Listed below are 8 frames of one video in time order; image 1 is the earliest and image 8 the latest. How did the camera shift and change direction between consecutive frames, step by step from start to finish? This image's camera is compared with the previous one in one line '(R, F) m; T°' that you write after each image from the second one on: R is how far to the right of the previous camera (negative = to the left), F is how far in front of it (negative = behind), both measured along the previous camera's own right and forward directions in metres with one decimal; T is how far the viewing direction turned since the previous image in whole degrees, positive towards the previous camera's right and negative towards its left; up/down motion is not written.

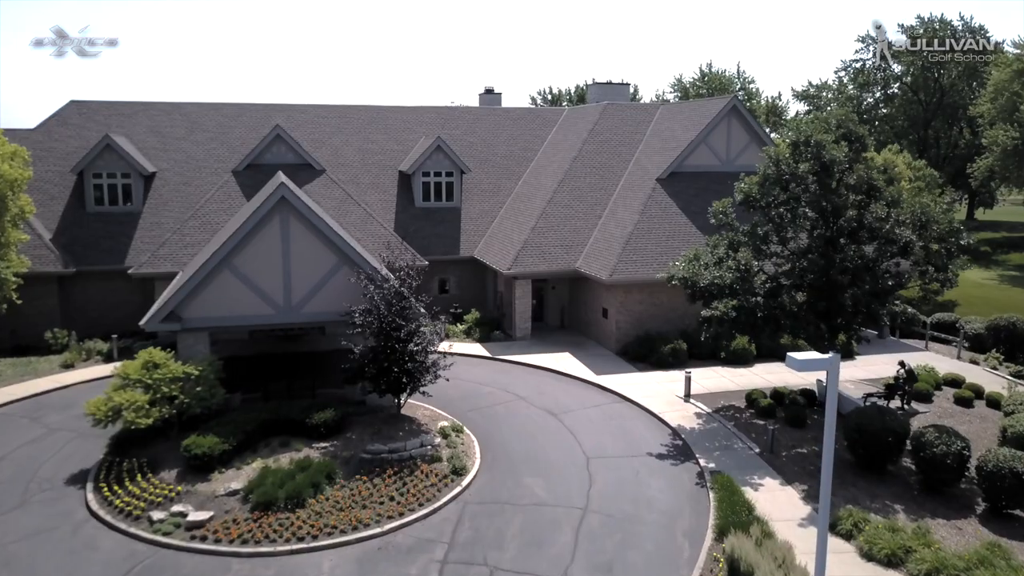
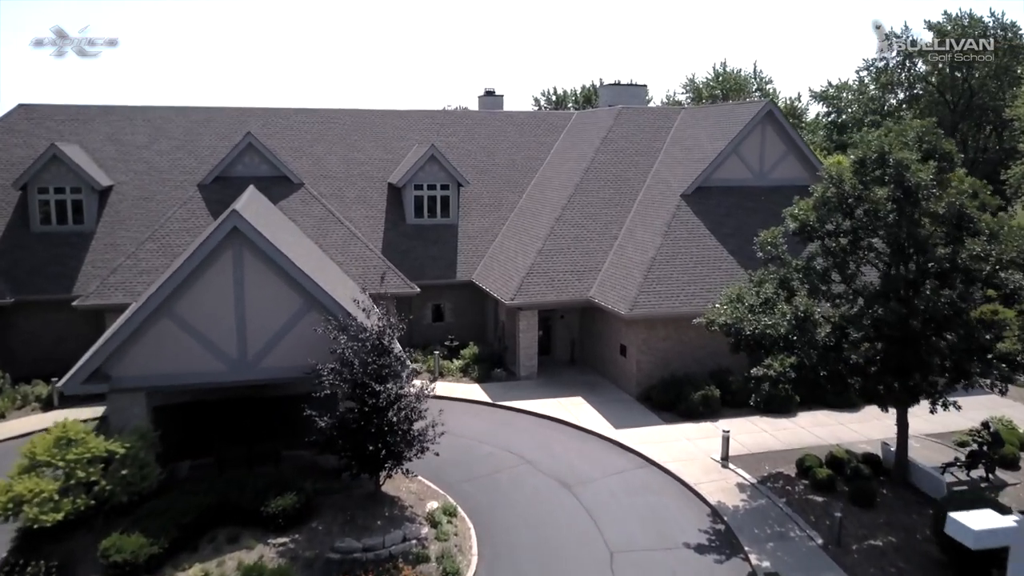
(-0.1, +3.9) m; 0°
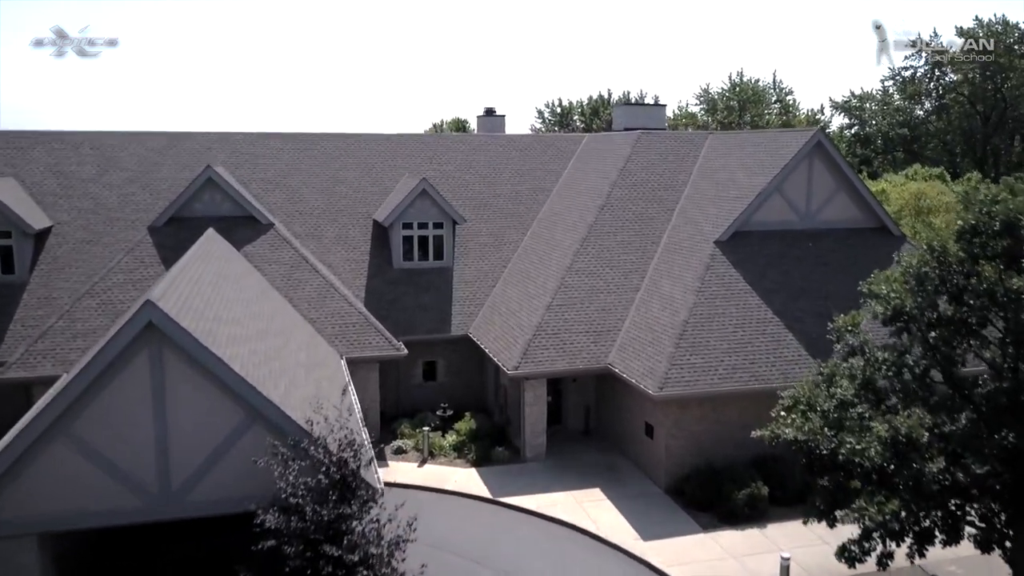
(-0.1, +4.1) m; 0°
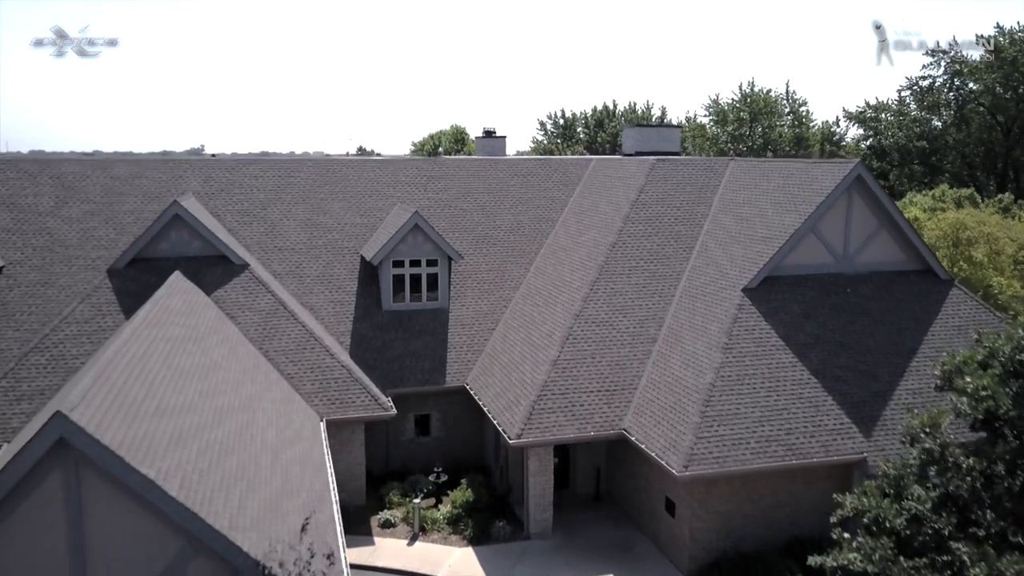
(-0.1, +2.6) m; 0°
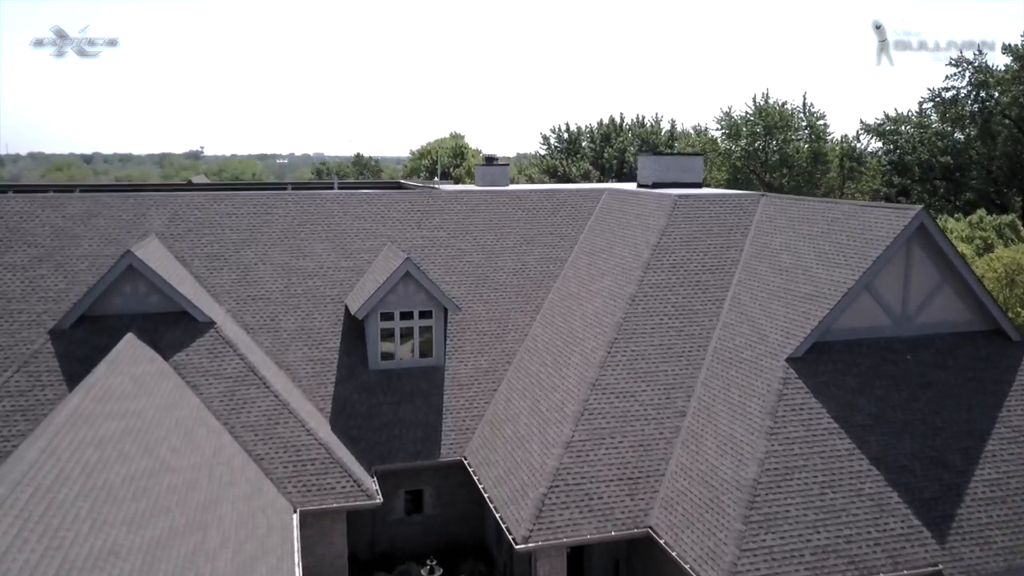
(-0.1, +2.9) m; 0°
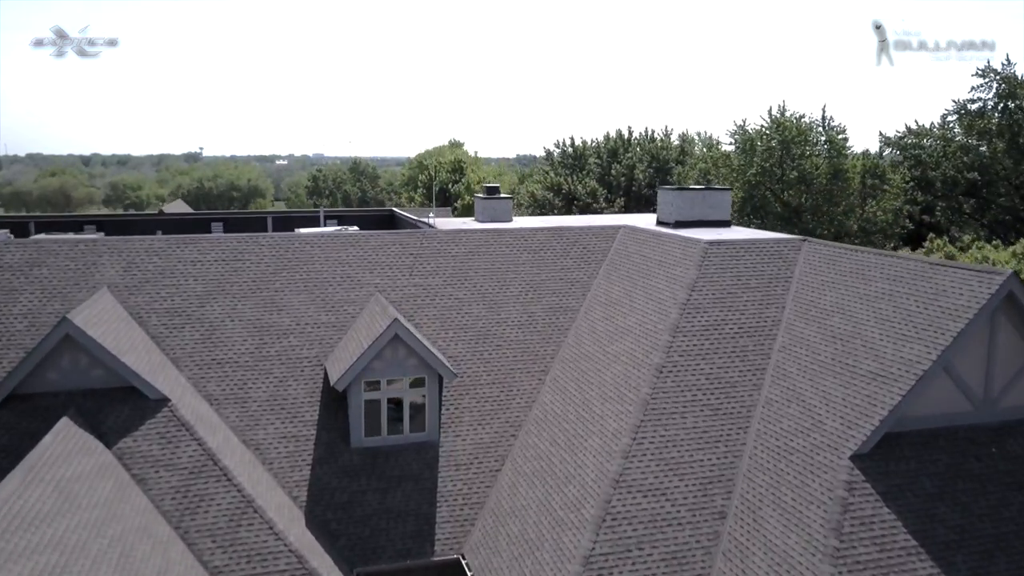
(-0.2, +3.0) m; 0°
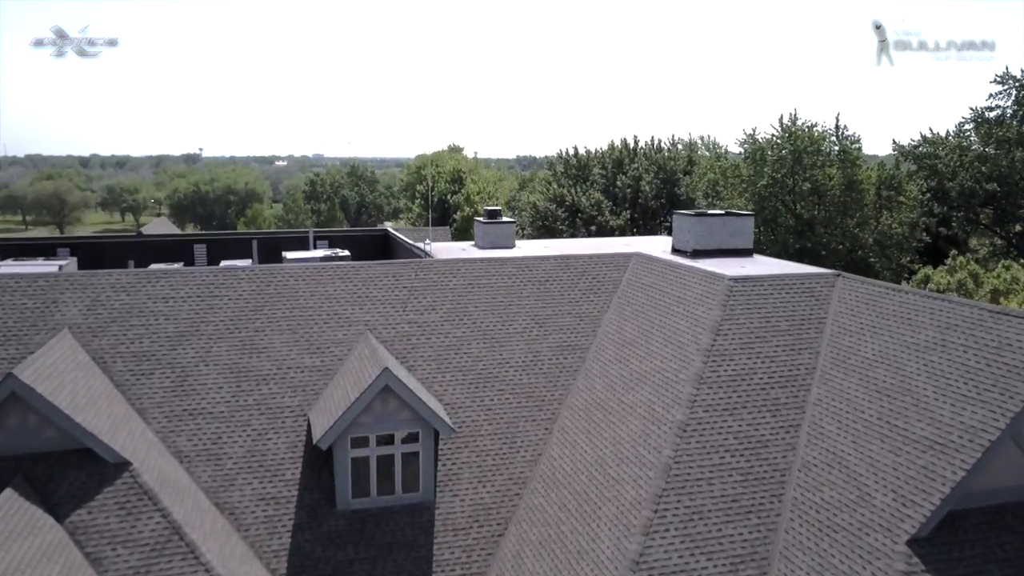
(-0.1, +1.9) m; 0°
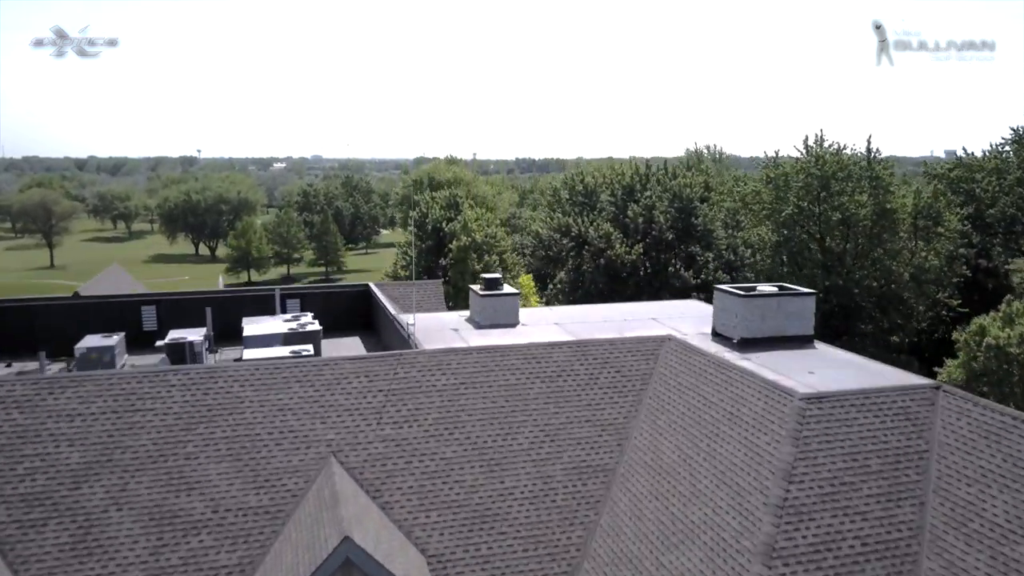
(-0.1, +4.2) m; 0°
